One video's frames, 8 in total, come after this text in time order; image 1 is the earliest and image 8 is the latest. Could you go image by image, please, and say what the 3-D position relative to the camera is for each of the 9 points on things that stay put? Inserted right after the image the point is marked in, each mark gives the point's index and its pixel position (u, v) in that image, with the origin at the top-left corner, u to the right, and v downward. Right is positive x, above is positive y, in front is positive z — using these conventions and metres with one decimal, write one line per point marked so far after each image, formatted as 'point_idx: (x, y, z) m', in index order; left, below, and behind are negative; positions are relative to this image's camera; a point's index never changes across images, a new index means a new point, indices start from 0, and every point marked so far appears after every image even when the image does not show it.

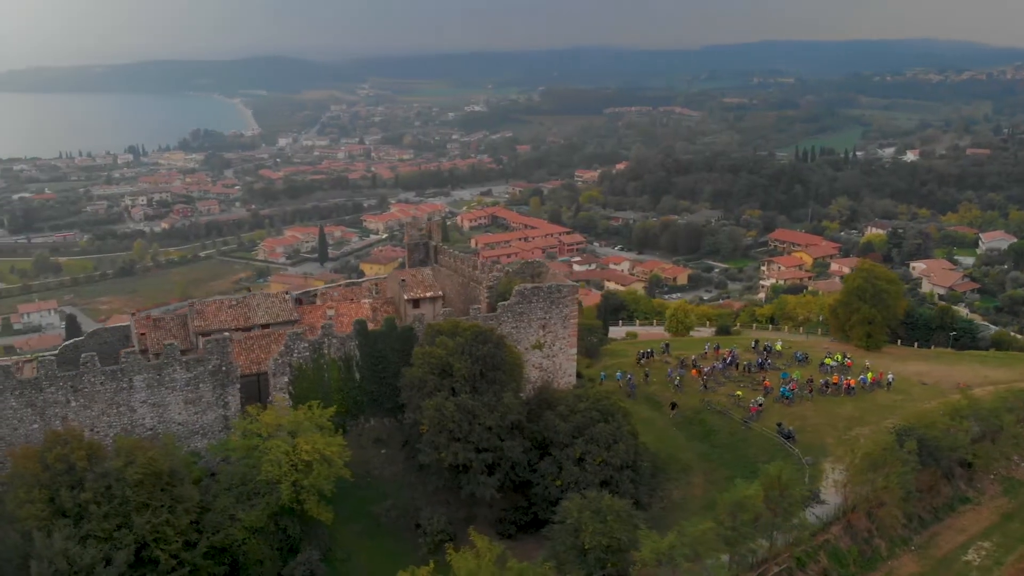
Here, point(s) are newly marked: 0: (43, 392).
0: (-9.2, -2.1, +19.5) m
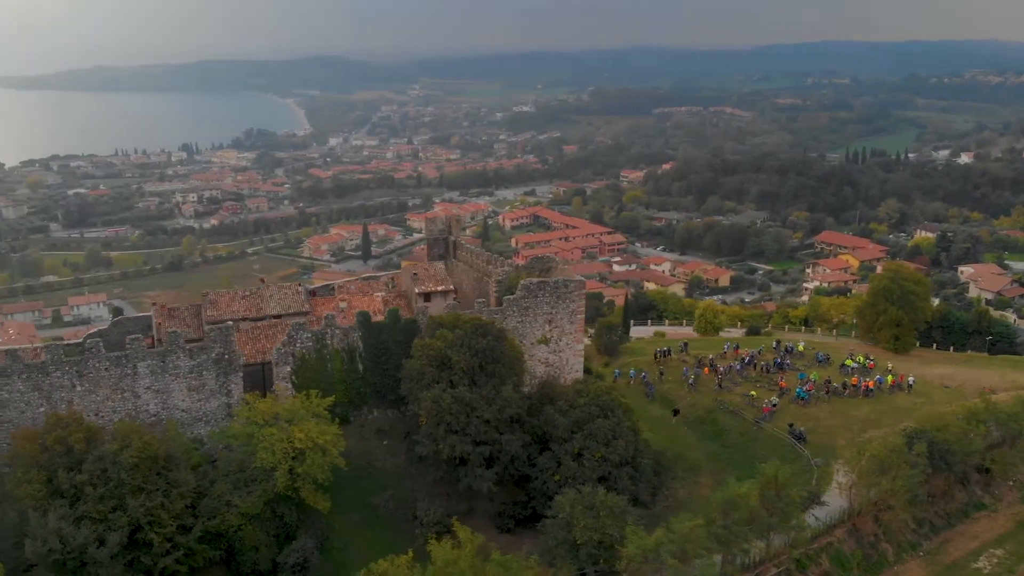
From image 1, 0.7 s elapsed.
0: (-9.3, -1.8, +19.9) m
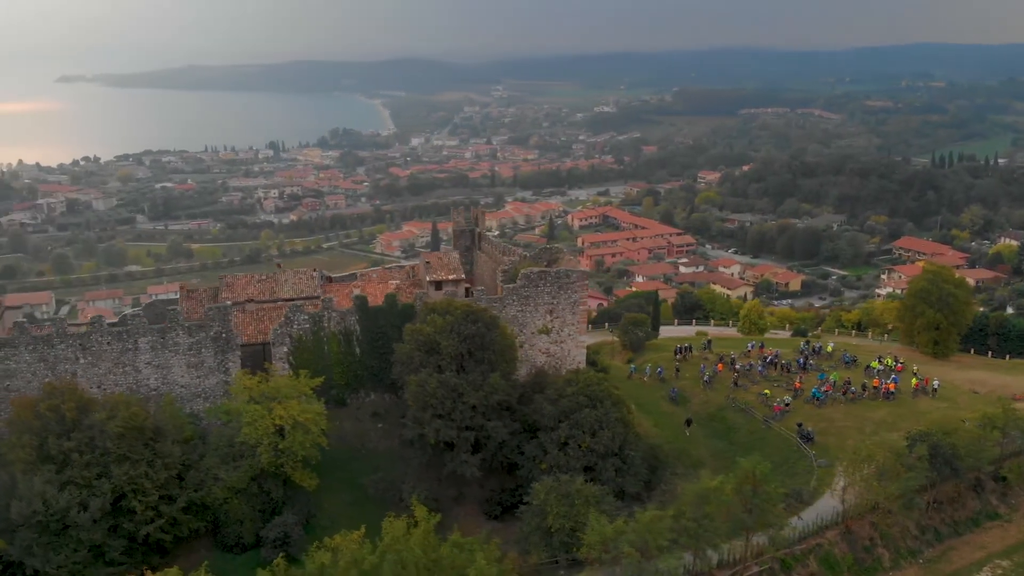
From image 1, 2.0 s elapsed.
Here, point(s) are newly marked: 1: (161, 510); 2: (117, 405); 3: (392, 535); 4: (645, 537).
0: (-9.7, -1.3, +20.9) m
1: (-6.8, -4.3, +19.1) m
2: (-7.9, -2.3, +19.6) m
3: (-2.1, -4.1, +16.3) m
4: (+2.3, -4.3, +17.3) m
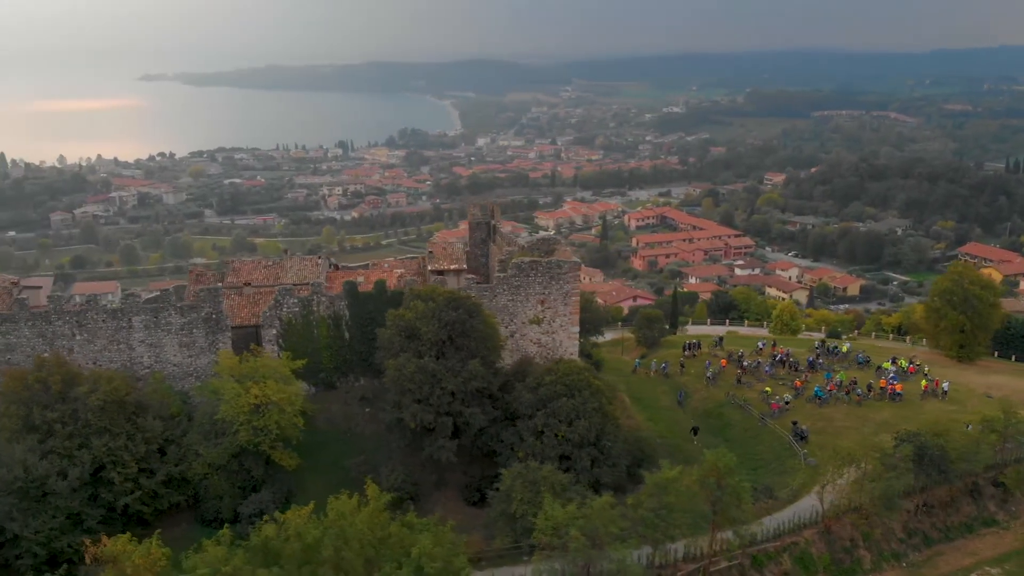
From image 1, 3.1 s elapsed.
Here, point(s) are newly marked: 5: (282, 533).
0: (-10.1, -0.8, +21.7) m
1: (-7.5, -3.9, +19.7) m
2: (-8.5, -1.9, +20.3) m
3: (-3.0, -3.8, +16.6) m
4: (+1.4, -4.1, +17.2) m
5: (-3.8, -4.1, +16.3) m
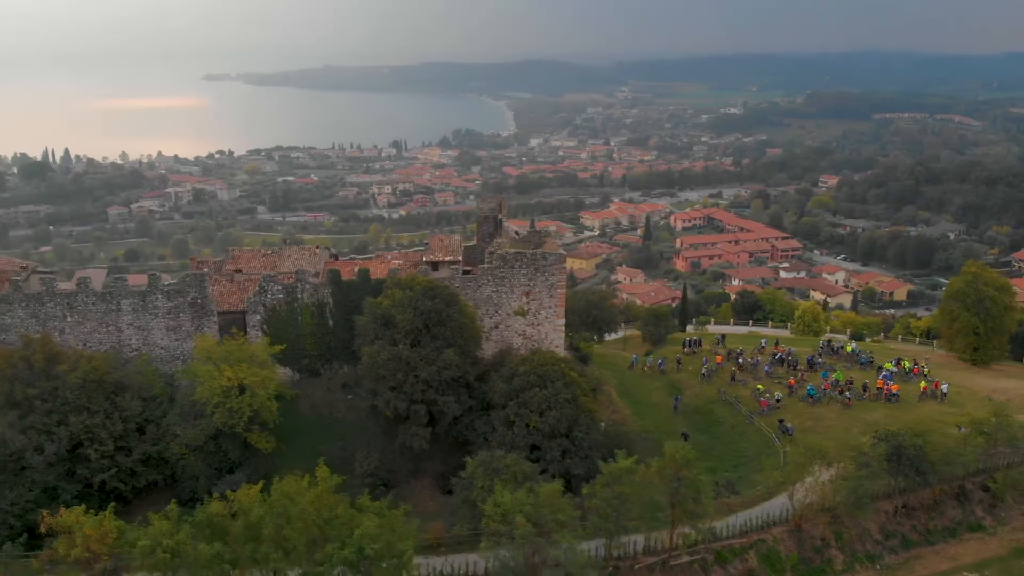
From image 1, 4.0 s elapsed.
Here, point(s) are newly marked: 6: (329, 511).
0: (-10.6, -0.4, +22.4) m
1: (-8.2, -3.5, +20.3) m
2: (-9.1, -1.5, +20.9) m
3: (-3.9, -3.5, +16.9) m
4: (+0.5, -3.9, +17.2) m
5: (-4.7, -3.8, +16.6) m
6: (-3.2, -3.8, +16.9) m
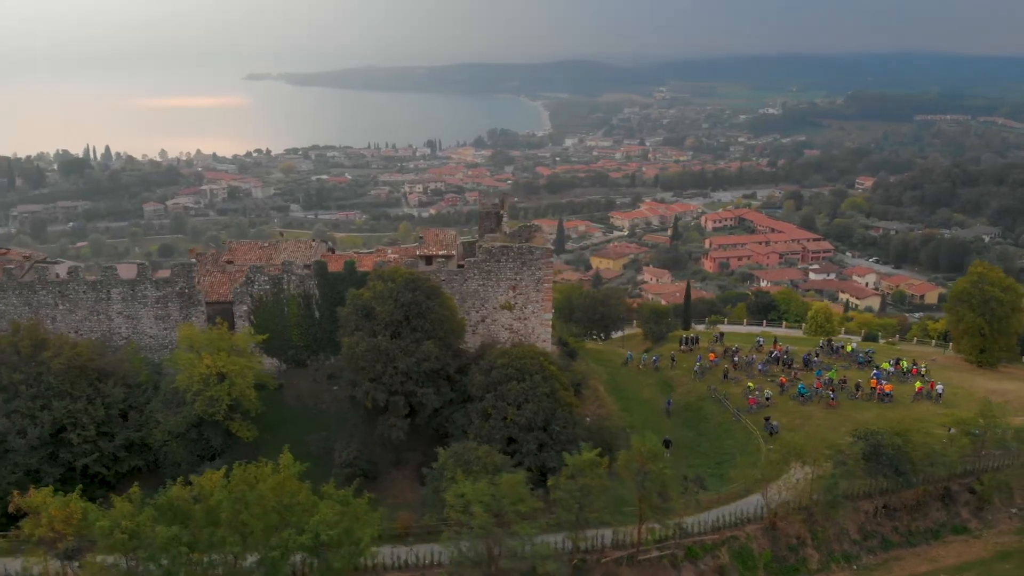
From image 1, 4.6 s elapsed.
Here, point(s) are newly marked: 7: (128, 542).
0: (-11.1, -0.1, +22.9) m
1: (-8.7, -3.3, +20.7) m
2: (-9.6, -1.3, +21.4) m
3: (-4.6, -3.3, +17.1) m
4: (-0.2, -3.7, +17.2) m
5: (-5.4, -3.6, +16.8) m
6: (-3.9, -3.6, +17.1) m
7: (-6.1, -4.1, +15.8) m
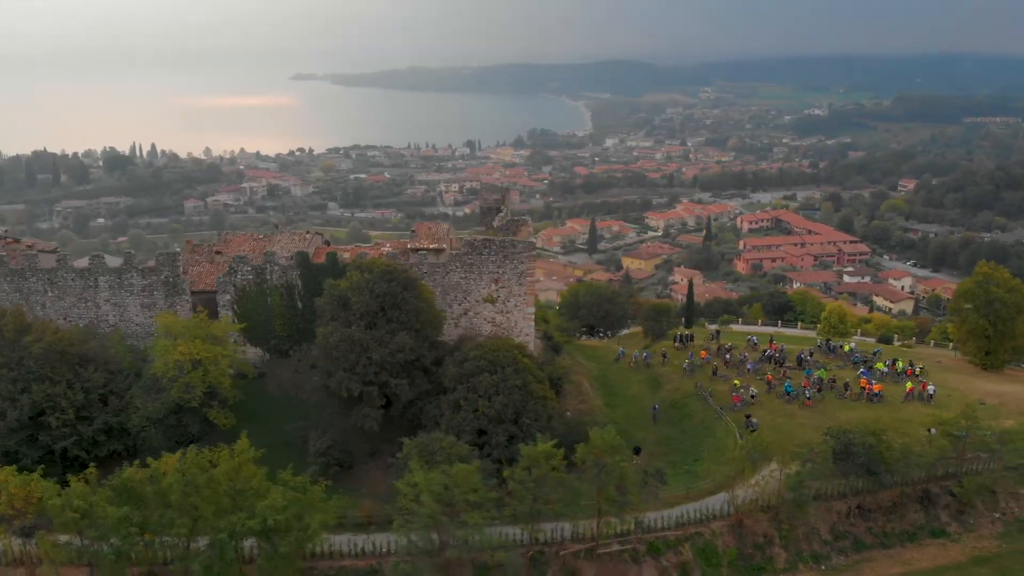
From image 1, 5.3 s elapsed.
0: (-11.6, +0.2, +23.5) m
1: (-9.4, -3.0, +21.1) m
2: (-10.2, -1.0, +21.8) m
3: (-5.5, -3.0, +17.3) m
4: (-1.0, -3.6, +17.2) m
5: (-6.3, -3.3, +17.1) m
6: (-4.7, -3.4, +17.3) m
7: (-7.1, -3.8, +16.1) m
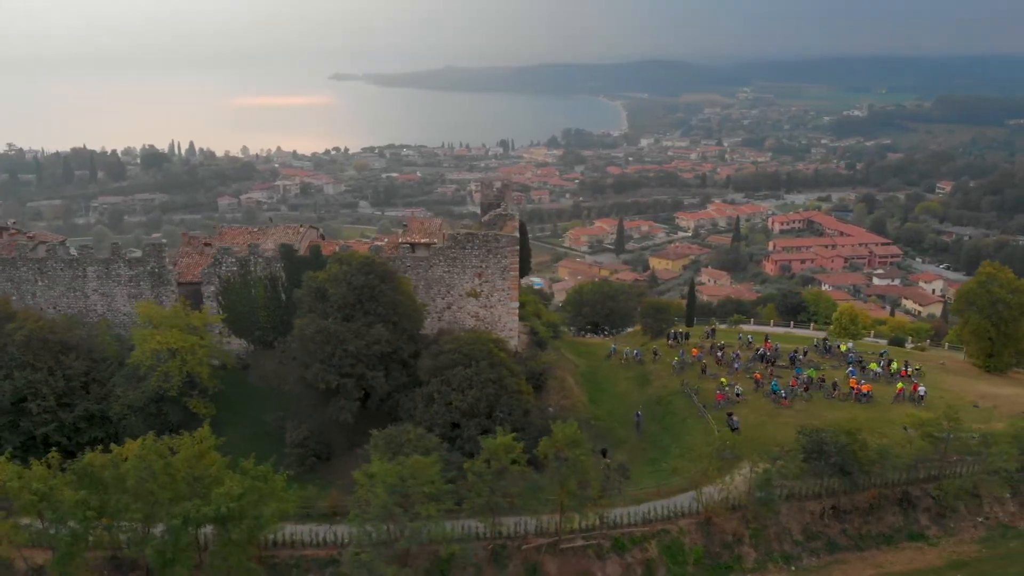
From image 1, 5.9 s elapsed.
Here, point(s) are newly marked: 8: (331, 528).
0: (-12.0, +0.4, +23.9) m
1: (-10.0, -2.8, +21.5) m
2: (-10.7, -0.7, +22.2) m
3: (-6.2, -2.8, +17.5) m
4: (-1.8, -3.4, +17.2) m
5: (-7.1, -3.1, +17.3) m
6: (-5.5, -3.2, +17.4) m
7: (-7.9, -3.6, +16.4) m
8: (-3.4, -4.5, +18.6) m
